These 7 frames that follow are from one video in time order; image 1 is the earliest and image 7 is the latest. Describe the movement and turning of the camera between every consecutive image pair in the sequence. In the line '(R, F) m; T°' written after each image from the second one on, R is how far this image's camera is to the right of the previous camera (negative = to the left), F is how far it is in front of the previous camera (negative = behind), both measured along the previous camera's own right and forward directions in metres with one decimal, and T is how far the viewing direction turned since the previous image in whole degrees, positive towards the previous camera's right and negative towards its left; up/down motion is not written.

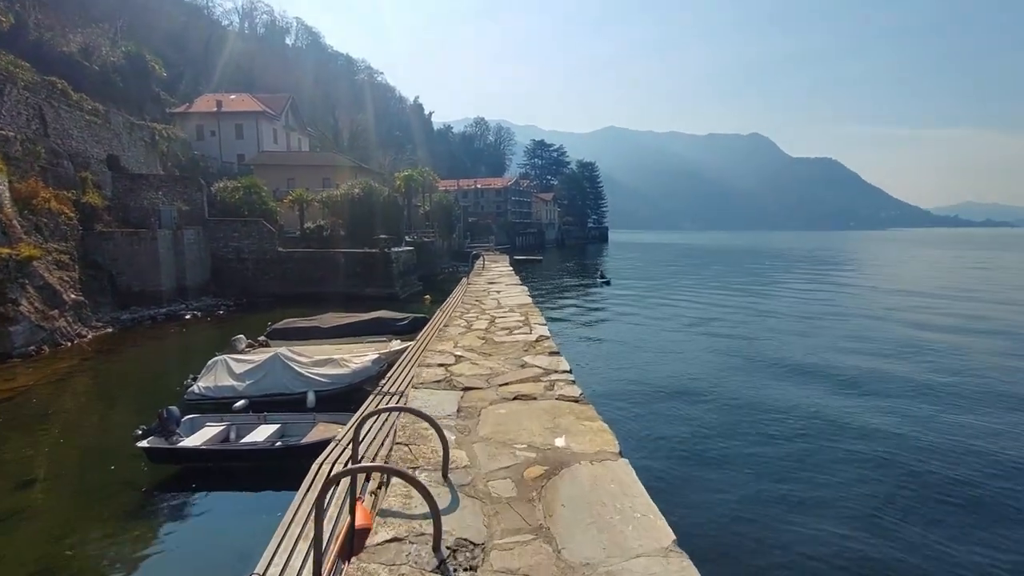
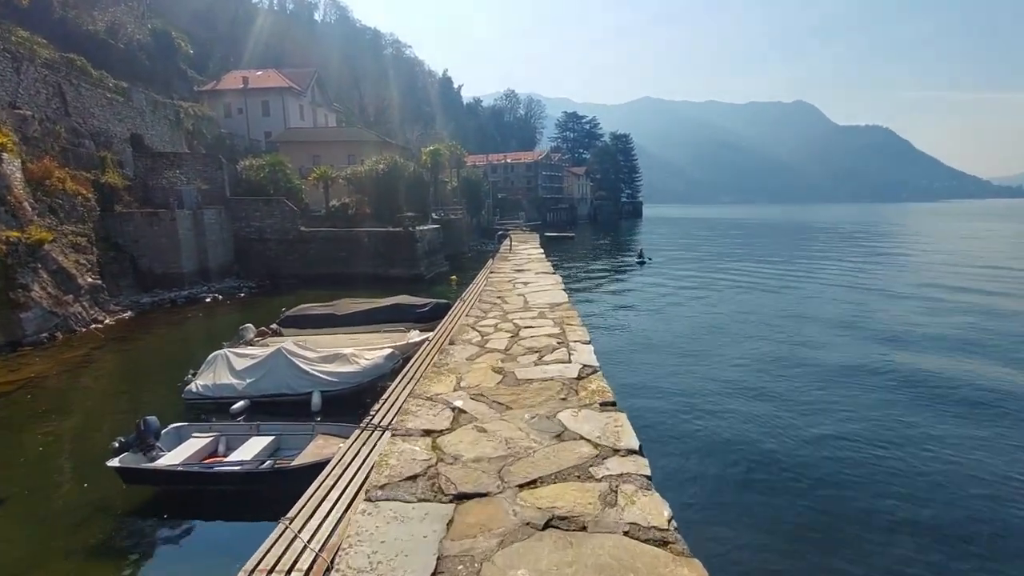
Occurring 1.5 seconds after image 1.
(0.0, +1.8) m; -3°
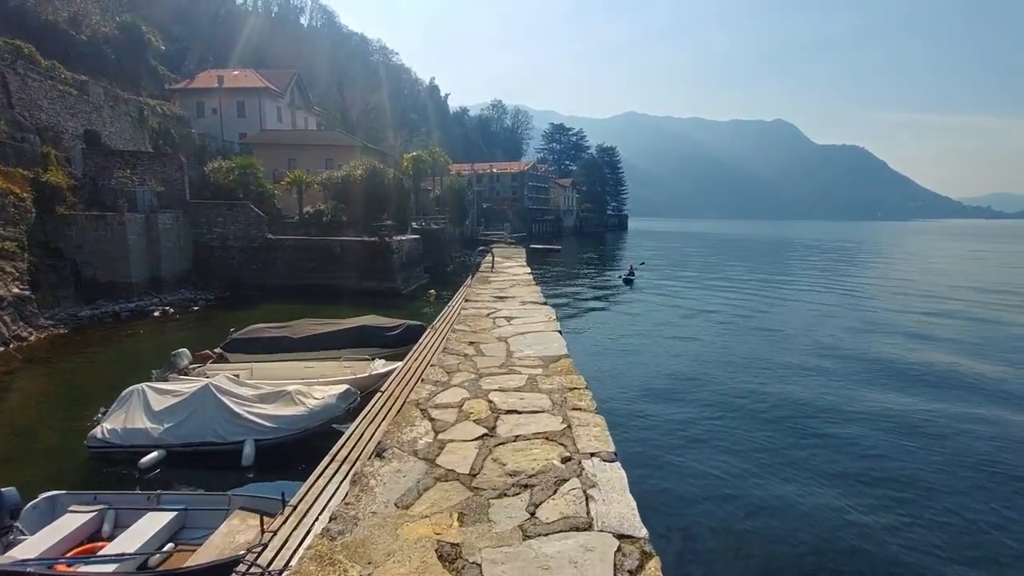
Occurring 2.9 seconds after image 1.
(+0.1, +2.1) m; +2°
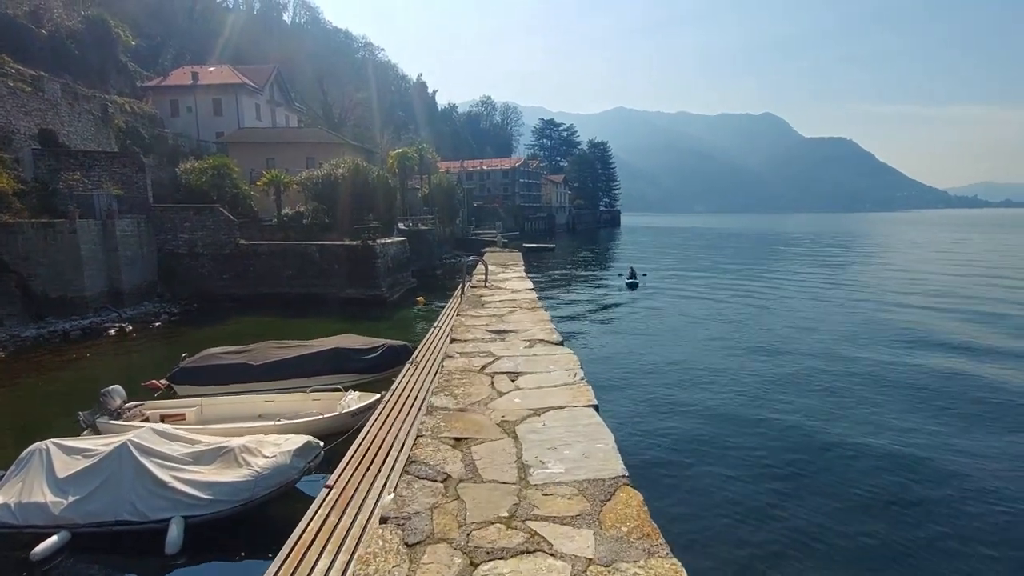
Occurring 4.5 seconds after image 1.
(-0.1, +2.2) m; +1°
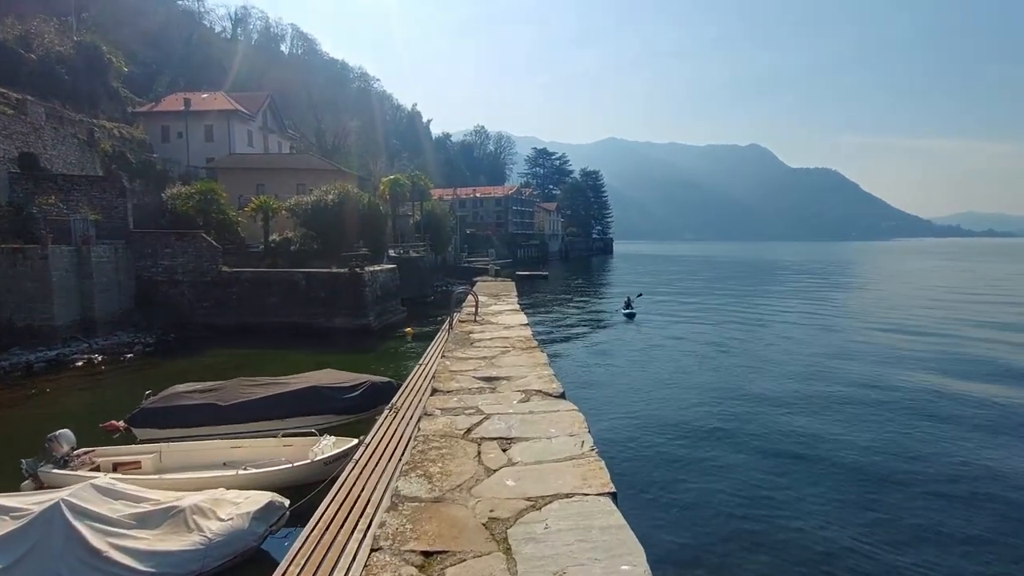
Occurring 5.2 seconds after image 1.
(0.0, +0.9) m; +1°
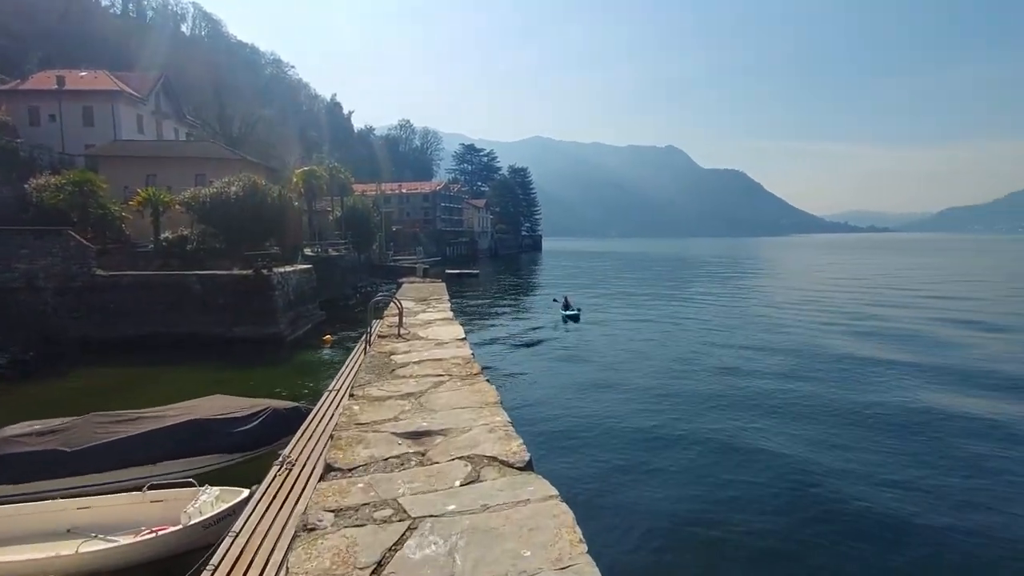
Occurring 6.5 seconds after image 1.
(-0.1, +2.0) m; +7°
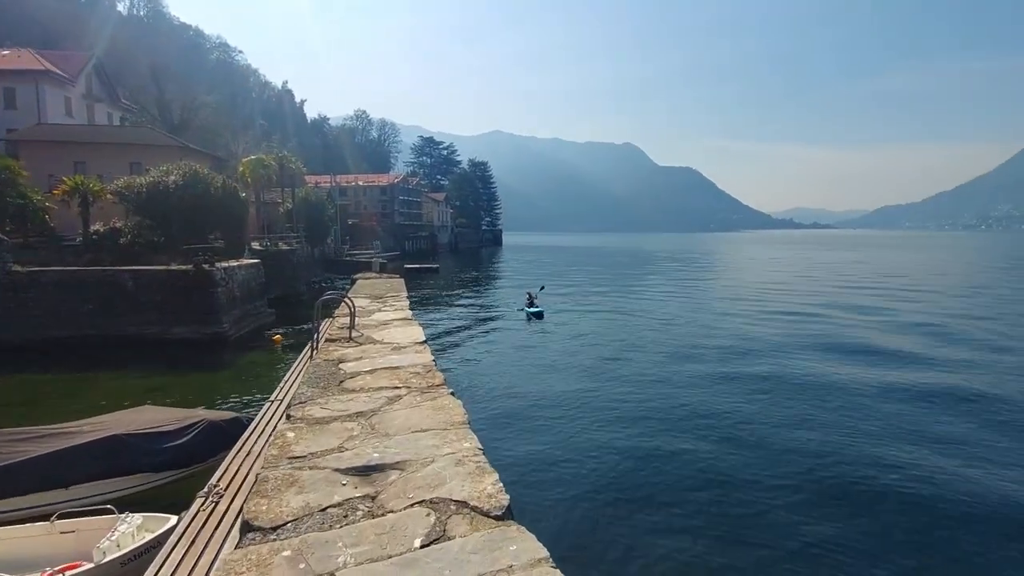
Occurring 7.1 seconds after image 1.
(-0.1, +0.9) m; +4°
